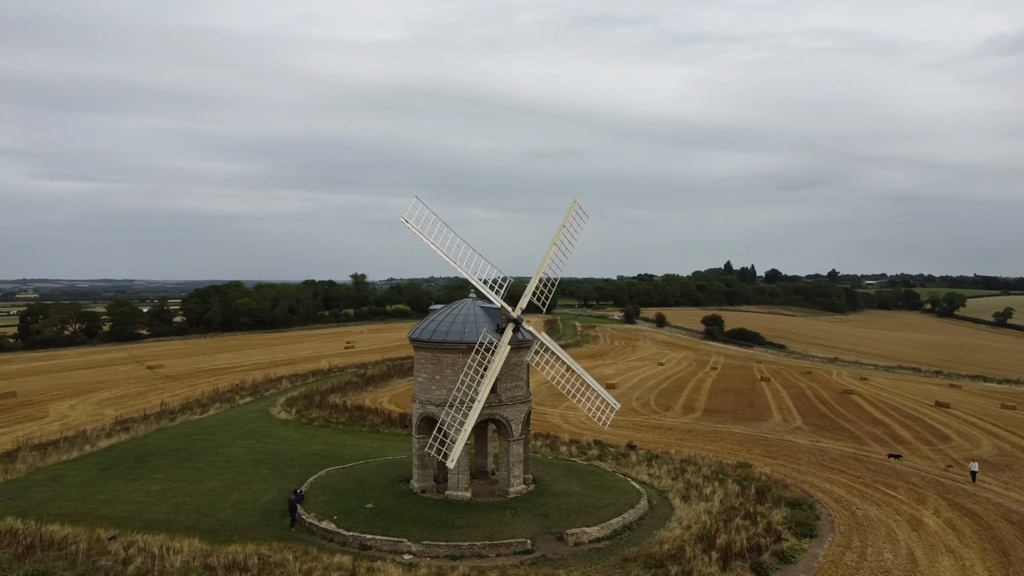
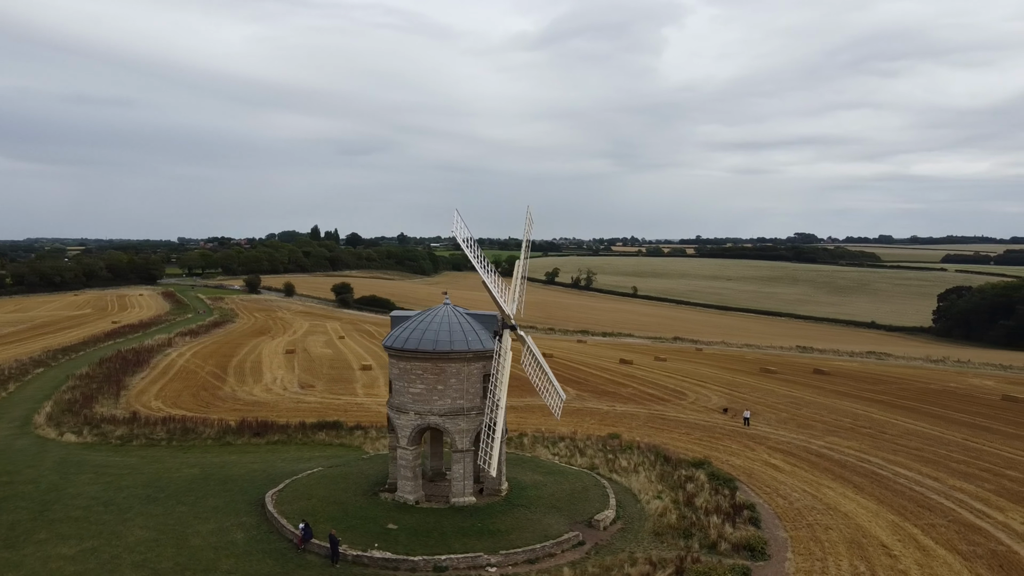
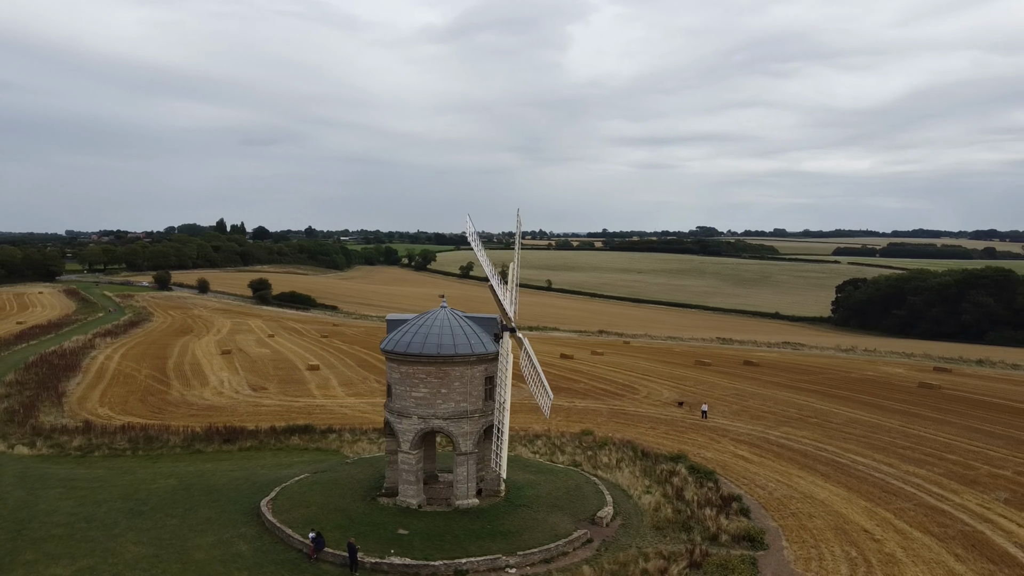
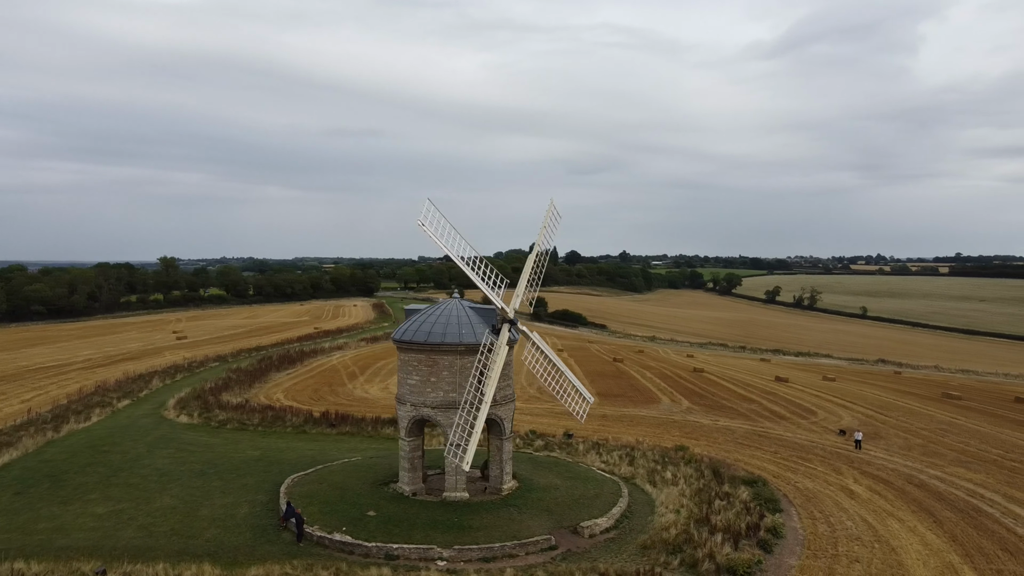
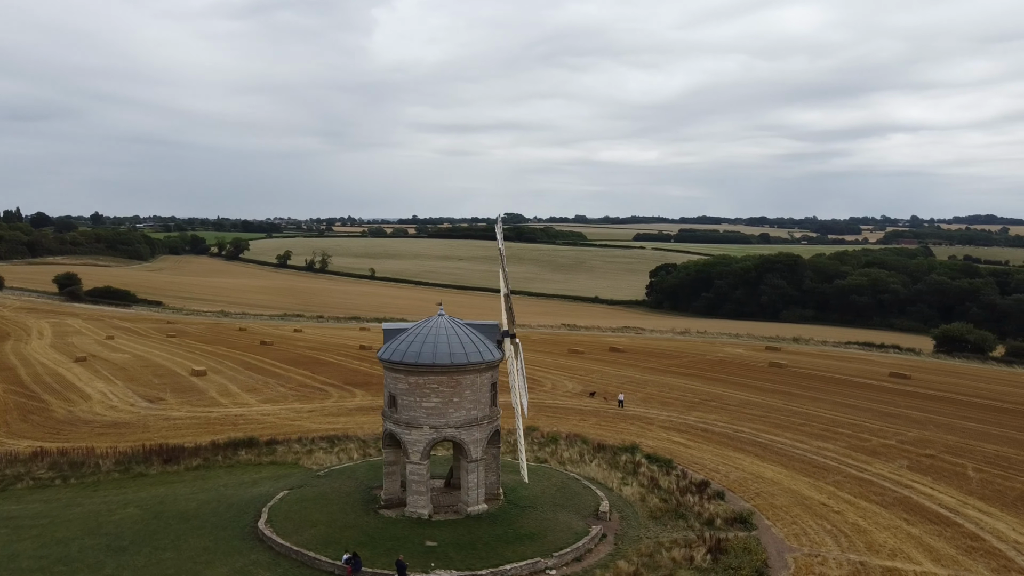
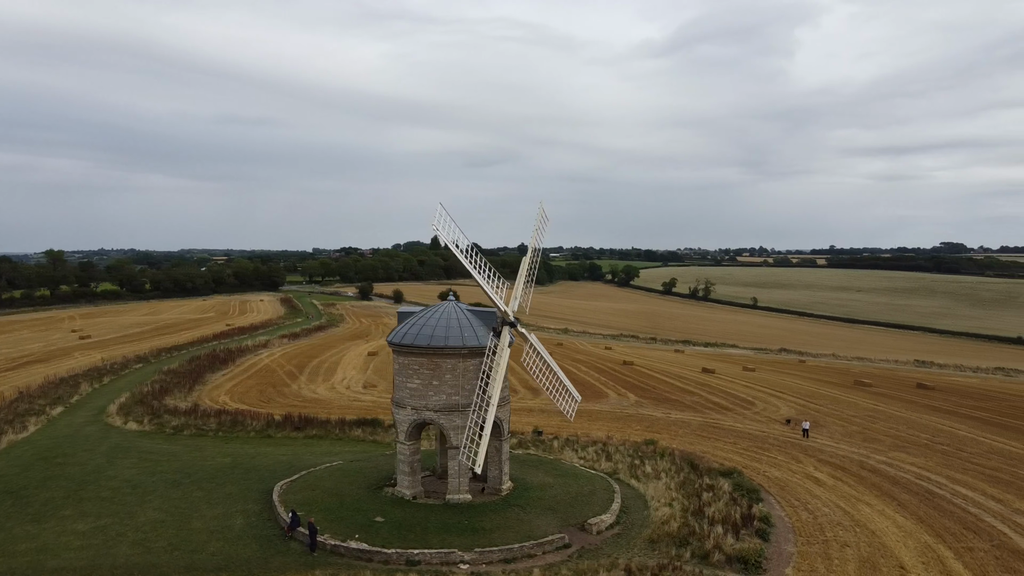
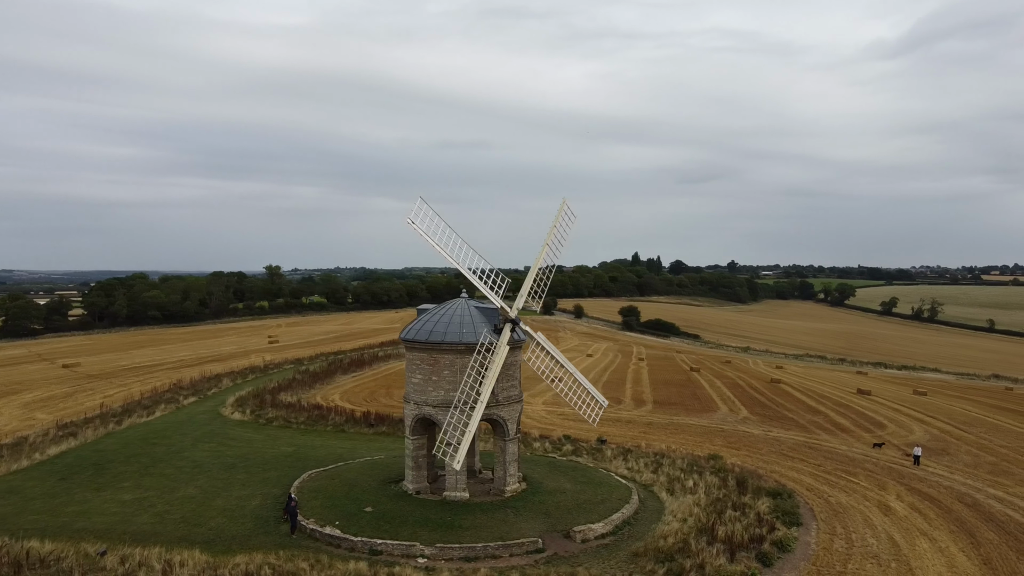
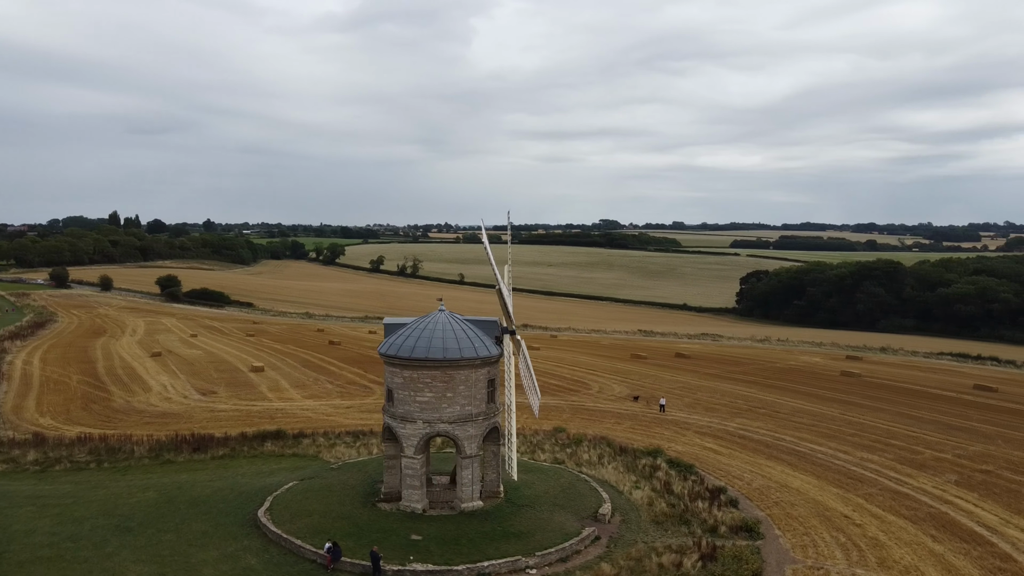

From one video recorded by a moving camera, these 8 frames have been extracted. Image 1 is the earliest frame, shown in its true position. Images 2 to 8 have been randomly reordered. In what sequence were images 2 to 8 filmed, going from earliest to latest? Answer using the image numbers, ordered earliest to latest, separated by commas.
7, 4, 6, 2, 3, 8, 5
